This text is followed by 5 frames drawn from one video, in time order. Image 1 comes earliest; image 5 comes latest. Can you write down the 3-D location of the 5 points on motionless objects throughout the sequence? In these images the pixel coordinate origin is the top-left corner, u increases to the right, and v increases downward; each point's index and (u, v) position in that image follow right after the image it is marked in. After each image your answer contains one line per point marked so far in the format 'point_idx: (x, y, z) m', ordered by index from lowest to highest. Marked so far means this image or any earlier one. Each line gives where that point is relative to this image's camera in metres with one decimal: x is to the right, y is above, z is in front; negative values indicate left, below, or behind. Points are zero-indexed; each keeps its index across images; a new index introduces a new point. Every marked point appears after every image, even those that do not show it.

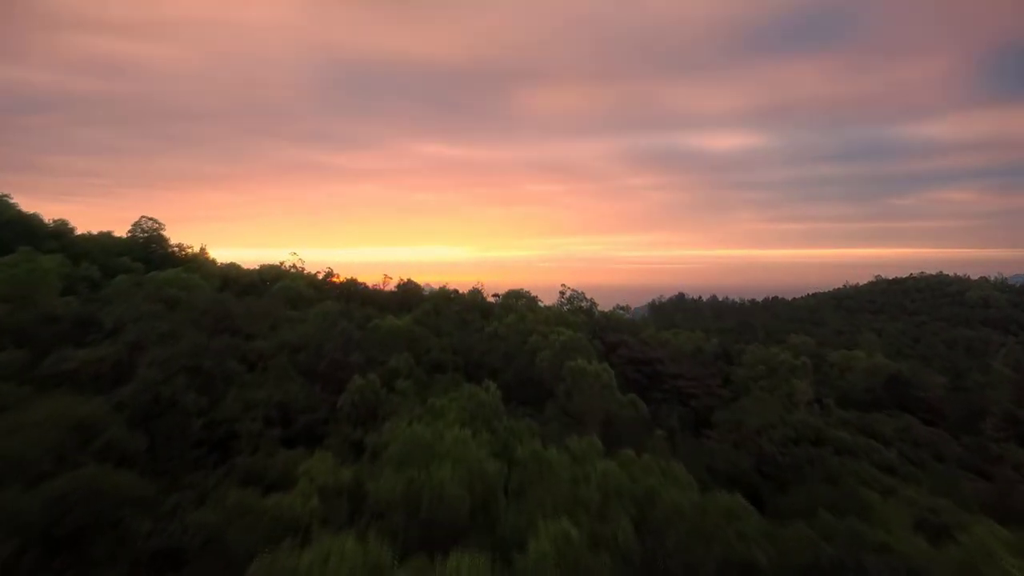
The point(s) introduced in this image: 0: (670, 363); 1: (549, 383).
0: (+4.6, -2.2, +14.0) m
1: (+0.7, -1.9, +9.6) m
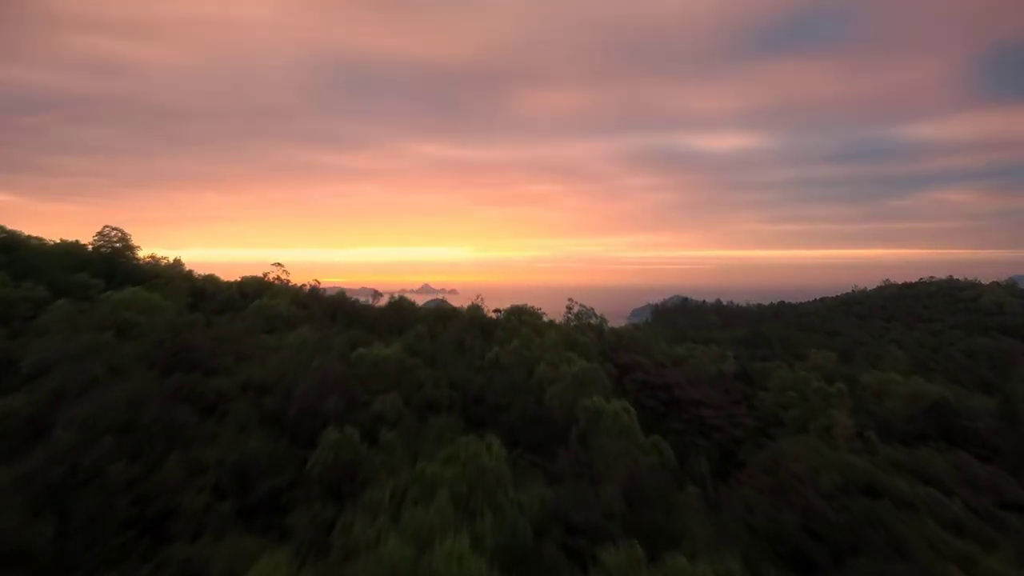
0: (+4.7, -2.6, +12.7) m
1: (+0.8, -2.4, +8.3) m
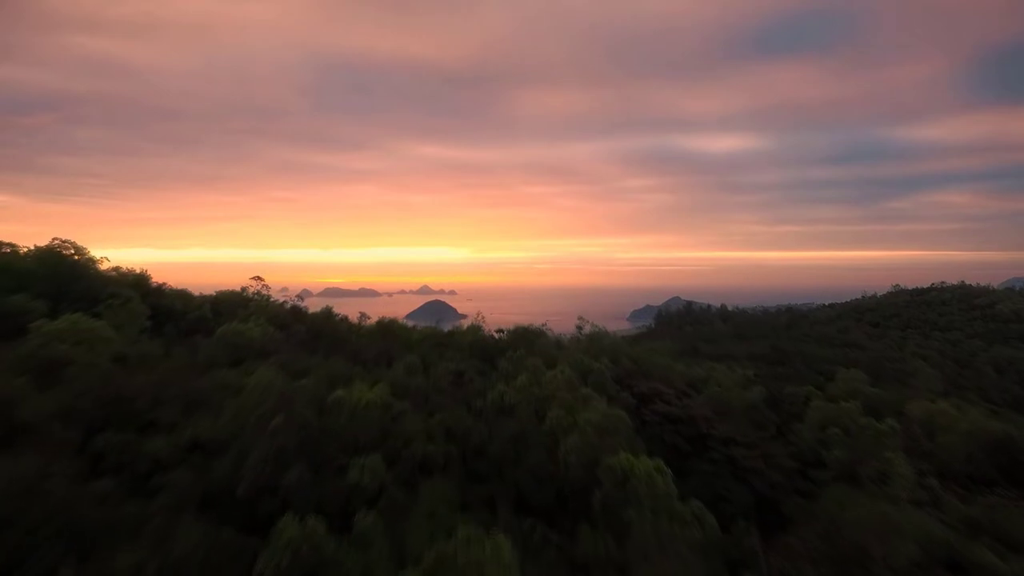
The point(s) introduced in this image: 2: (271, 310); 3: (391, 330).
0: (+4.8, -3.1, +11.2) m
1: (+0.9, -2.9, +6.8) m
2: (-6.5, -0.6, +12.8) m
3: (-2.9, -0.9, +11.2) m
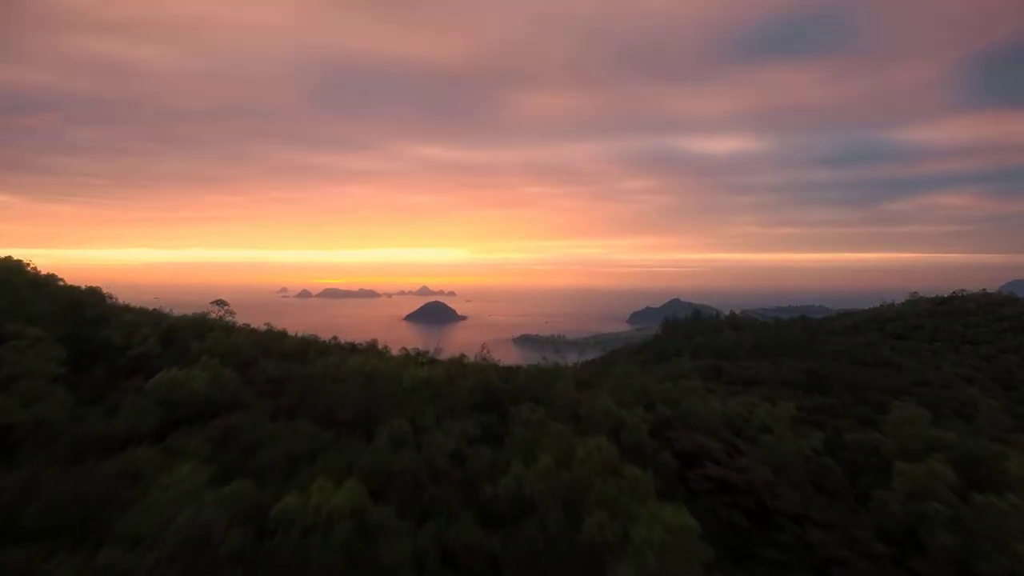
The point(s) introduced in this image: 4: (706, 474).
0: (+5.1, -3.8, +9.0) m
1: (+1.2, -3.5, +4.6) m
2: (-6.2, -1.2, +10.6) m
3: (-2.6, -1.6, +9.0) m
4: (+3.7, -3.5, +8.9) m
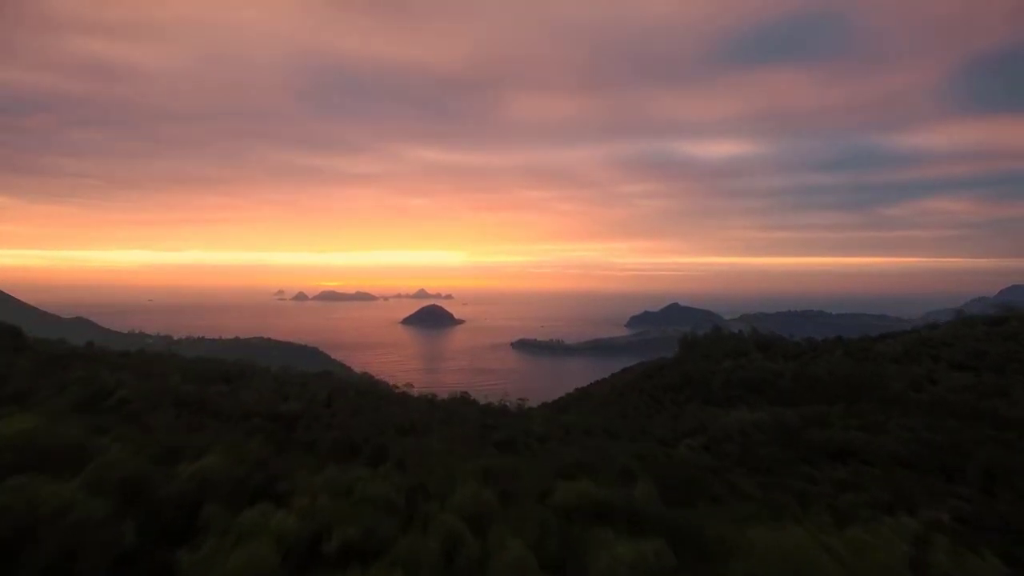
0: (+5.8, -5.1, +4.1) m
1: (+2.0, -4.8, -0.3) m
2: (-5.5, -2.6, +5.7) m
3: (-1.9, -2.9, +4.1) m
4: (+4.4, -4.9, +4.0) m
